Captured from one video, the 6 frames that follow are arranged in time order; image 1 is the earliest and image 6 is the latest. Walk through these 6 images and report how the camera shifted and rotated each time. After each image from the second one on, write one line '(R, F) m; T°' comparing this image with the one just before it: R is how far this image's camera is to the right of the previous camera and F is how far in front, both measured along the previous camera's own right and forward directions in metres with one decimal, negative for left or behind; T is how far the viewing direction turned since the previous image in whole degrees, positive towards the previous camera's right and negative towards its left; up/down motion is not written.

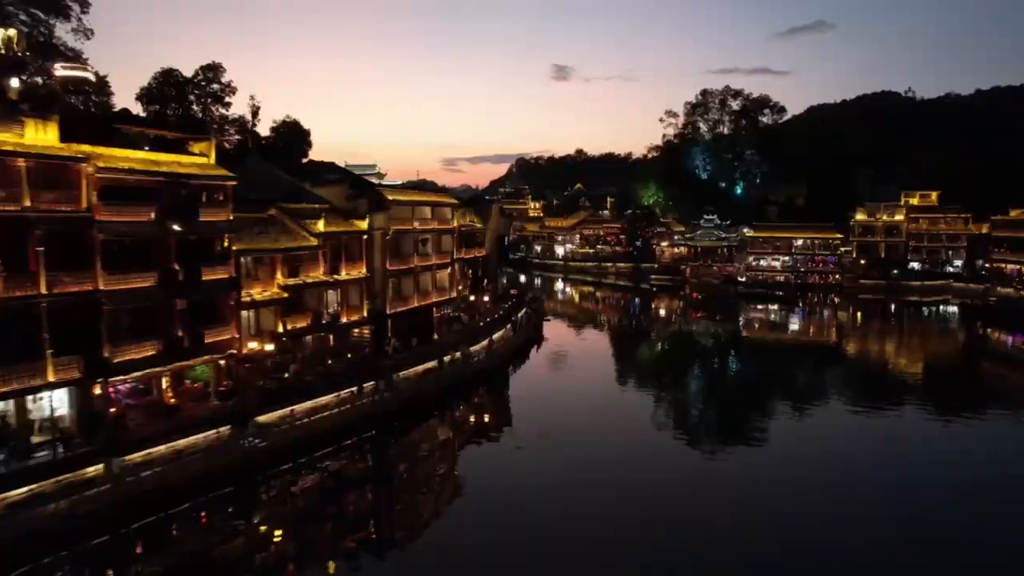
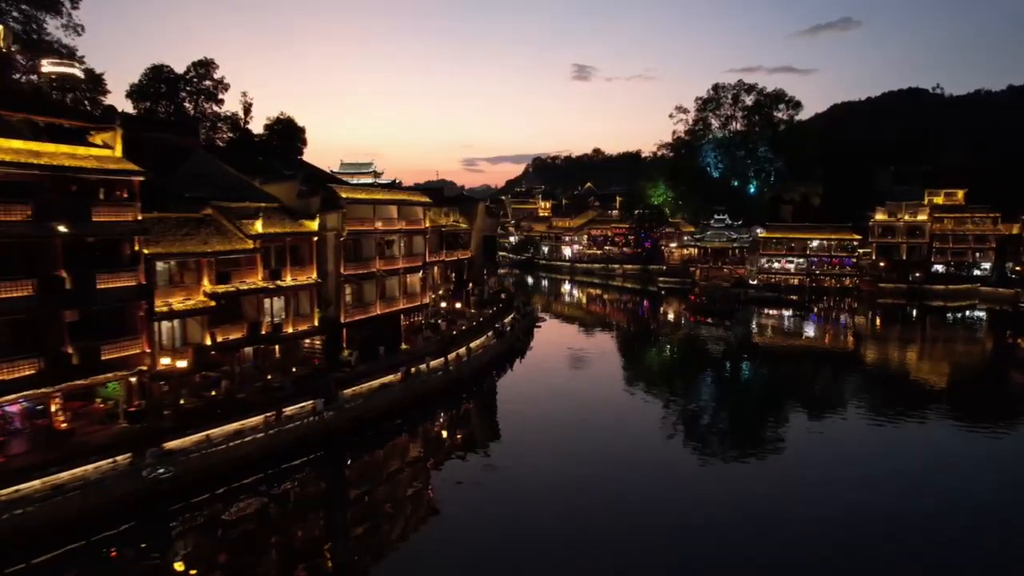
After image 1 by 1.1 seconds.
(+2.4, +3.1) m; -2°
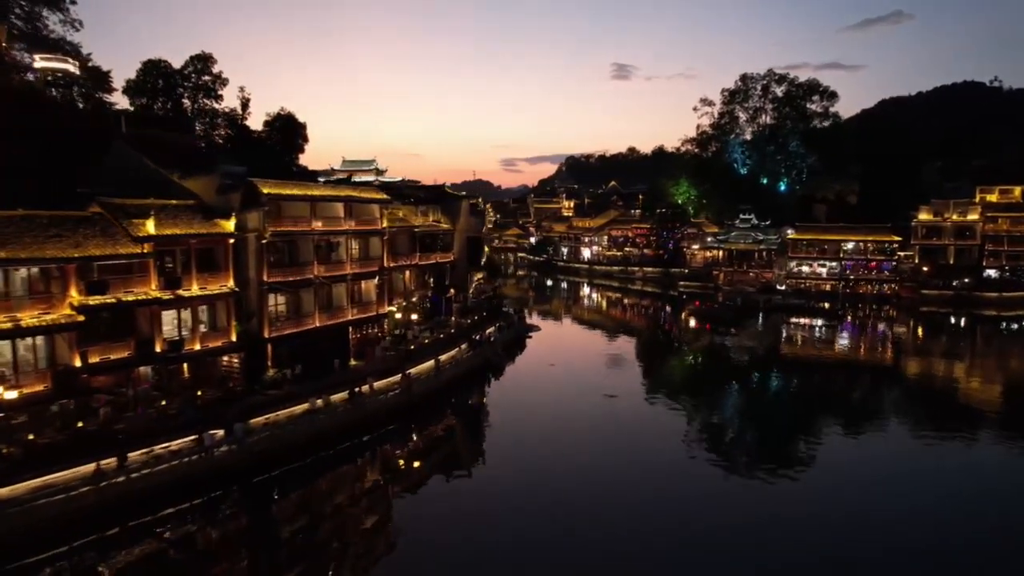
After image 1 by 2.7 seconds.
(+3.5, +4.6) m; -3°
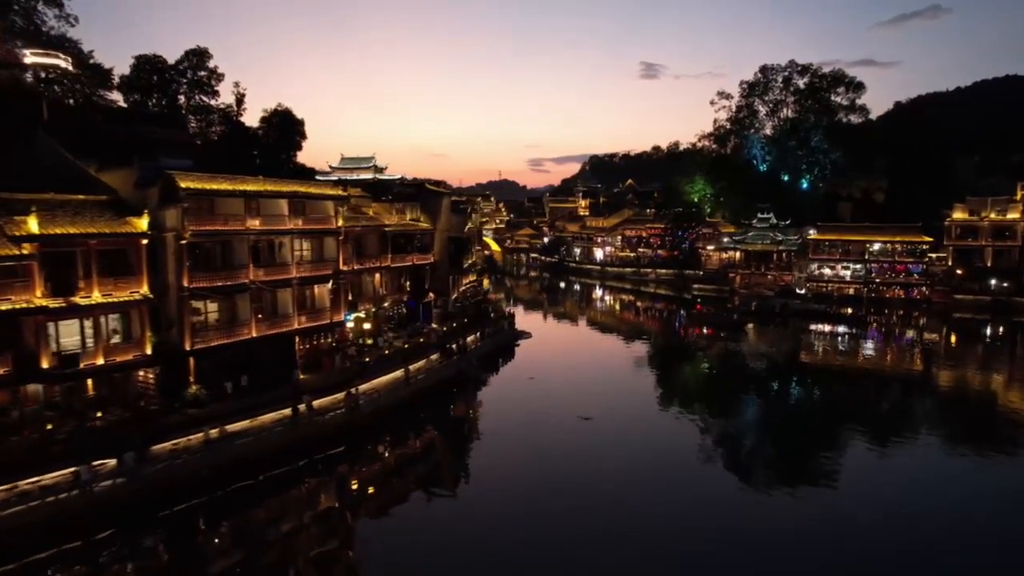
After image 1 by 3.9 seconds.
(+2.6, +3.4) m; -2°
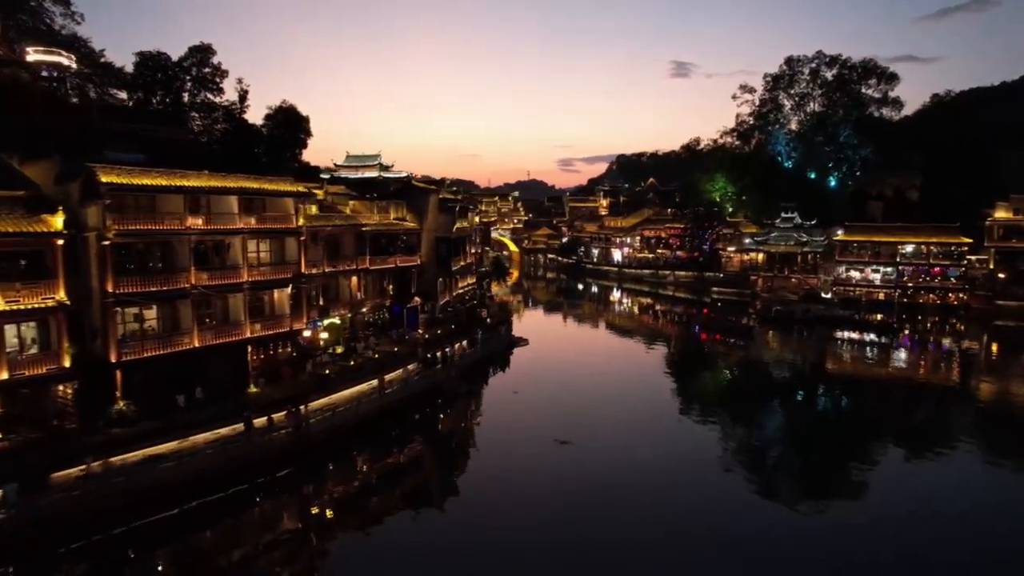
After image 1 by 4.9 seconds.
(+2.2, +2.9) m; -3°
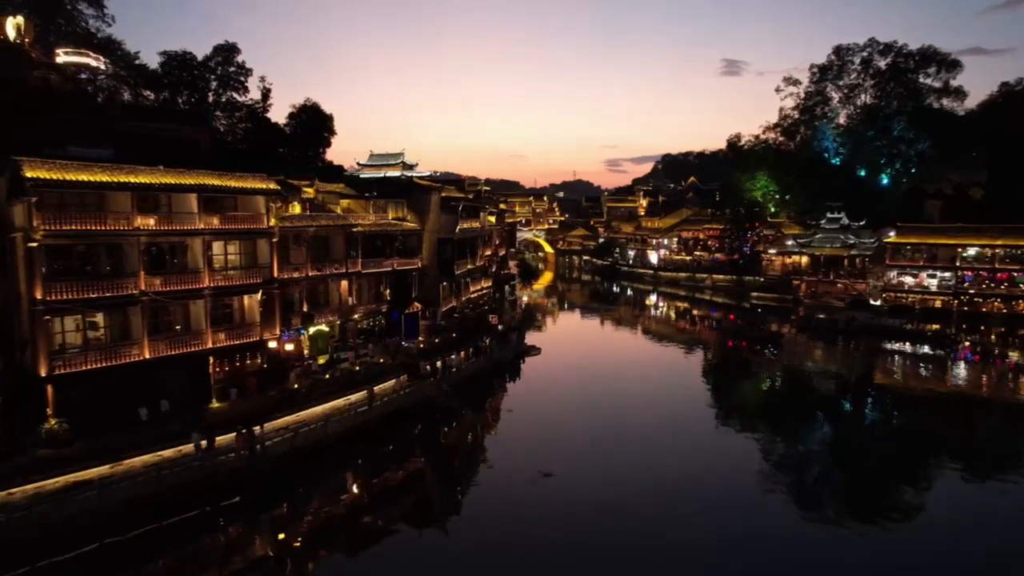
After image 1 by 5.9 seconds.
(+2.1, +2.9) m; -4°
